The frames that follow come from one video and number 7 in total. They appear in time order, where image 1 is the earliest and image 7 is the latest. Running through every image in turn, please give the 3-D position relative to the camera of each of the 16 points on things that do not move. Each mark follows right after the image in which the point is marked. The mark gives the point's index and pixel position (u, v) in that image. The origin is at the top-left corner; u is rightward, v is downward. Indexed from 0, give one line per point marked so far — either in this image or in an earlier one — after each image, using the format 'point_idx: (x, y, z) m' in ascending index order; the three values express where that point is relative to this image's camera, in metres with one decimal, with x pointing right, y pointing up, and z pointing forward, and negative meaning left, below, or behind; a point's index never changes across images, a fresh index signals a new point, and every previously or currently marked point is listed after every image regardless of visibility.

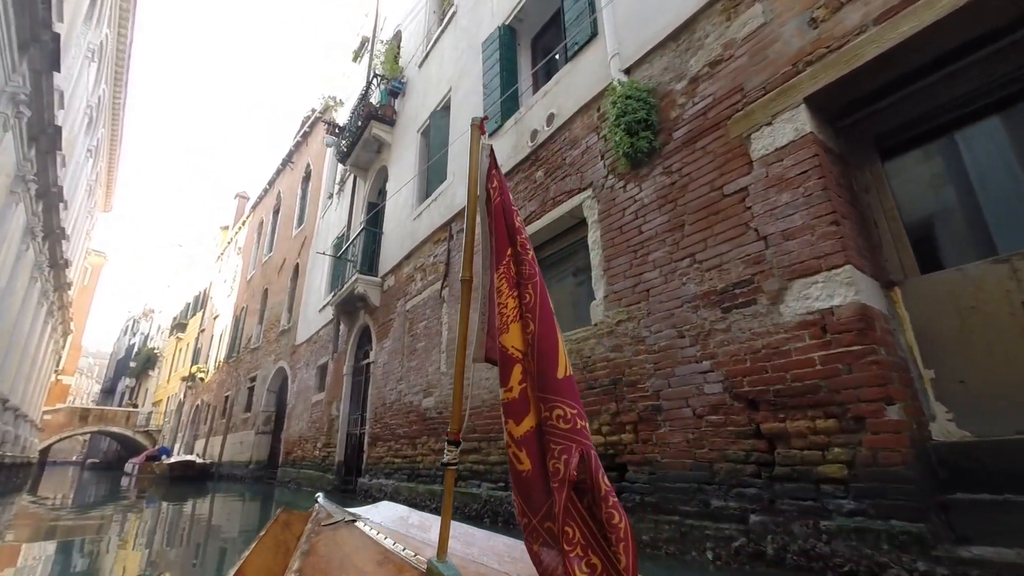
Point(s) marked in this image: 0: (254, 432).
0: (-8.2, -4.6, +15.1) m
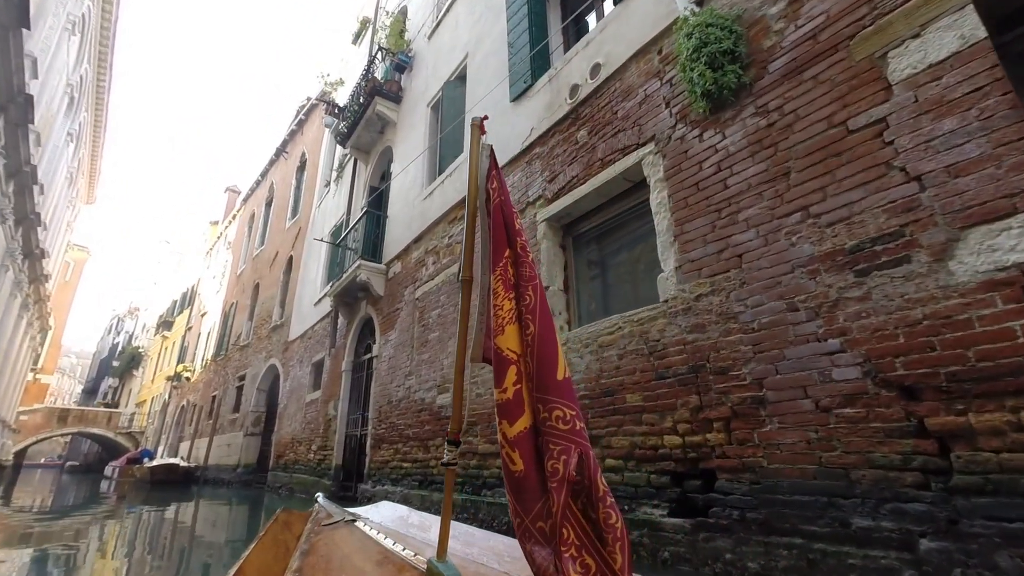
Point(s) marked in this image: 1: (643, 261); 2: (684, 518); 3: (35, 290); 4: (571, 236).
0: (-8.0, -4.4, +14.2) m
1: (+1.1, +0.2, +4.1) m
2: (+1.1, -1.4, +3.0) m
3: (-16.2, -0.1, +16.2) m
4: (+0.6, +0.5, +4.8) m
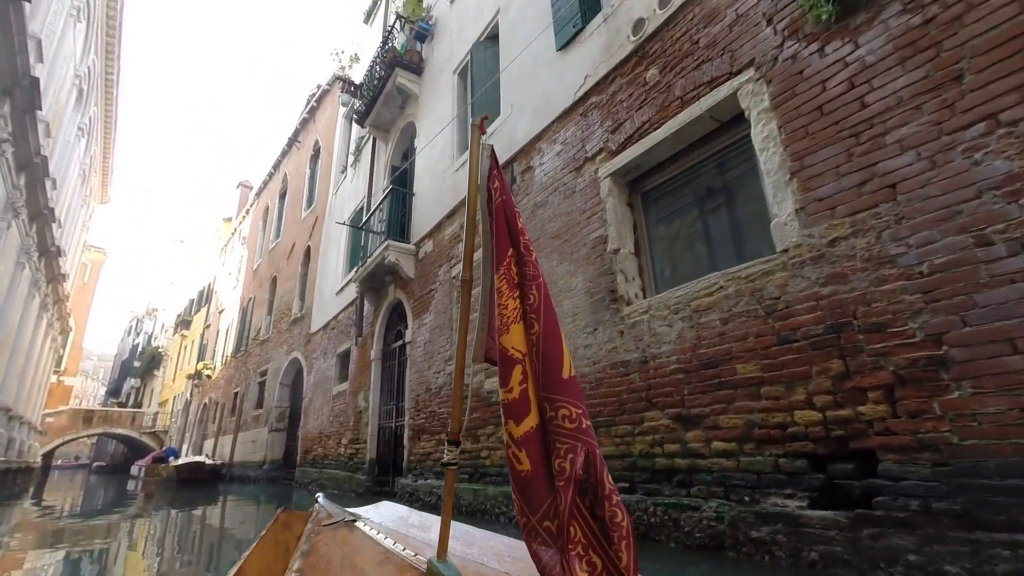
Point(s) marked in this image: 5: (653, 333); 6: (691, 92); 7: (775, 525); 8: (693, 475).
0: (-7.1, -4.1, +13.8) m
1: (+1.7, +0.6, +3.5) m
2: (+1.6, -1.1, +2.4) m
3: (-15.4, -0.1, +16.0) m
4: (+1.2, +0.9, +4.3) m
5: (+1.0, -0.3, +3.5) m
6: (+1.4, +1.5, +3.6) m
7: (+1.4, -1.3, +2.6) m
8: (+1.2, -1.2, +3.1) m
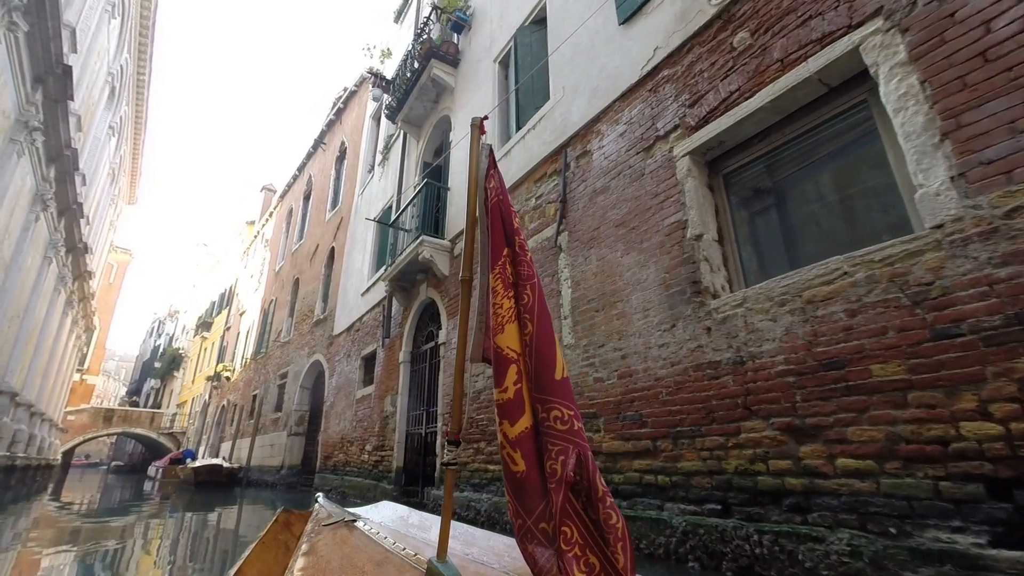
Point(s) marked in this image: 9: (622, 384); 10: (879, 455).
0: (-6.4, -4.1, +13.5) m
1: (+2.1, +0.6, +3.0) m
2: (+2.1, -1.0, +1.9) m
3: (-14.5, 0.0, +16.0) m
4: (+1.7, +0.9, +3.8) m
5: (+1.5, -0.3, +3.0) m
6: (+1.9, +1.6, +3.2) m
7: (+1.9, -1.2, +2.1) m
8: (+1.6, -1.1, +2.6) m
9: (+0.9, -0.8, +3.8) m
10: (+1.8, -0.8, +2.4) m
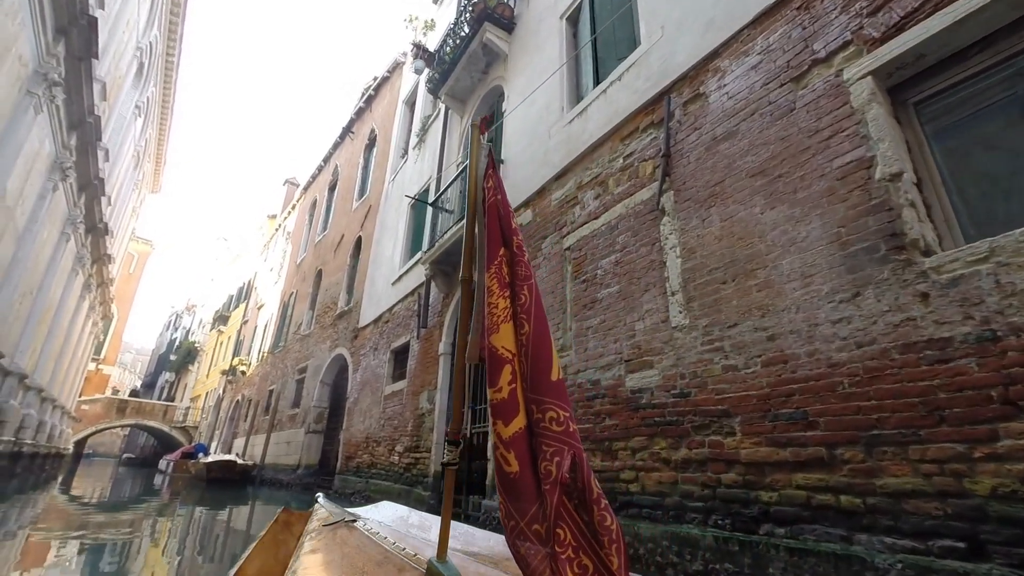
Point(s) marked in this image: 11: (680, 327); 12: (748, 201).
0: (-5.6, -3.8, +12.7) m
1: (+2.9, +0.8, +2.1) m
2: (+2.7, -0.8, +1.0) m
3: (-13.5, +0.5, +15.5) m
4: (+2.4, +1.1, +2.9) m
5: (+2.2, 0.0, +2.1) m
6: (+2.6, +1.8, +2.3) m
7: (+2.5, -1.0, +1.2) m
8: (+2.3, -0.9, +1.7) m
9: (+1.6, -0.5, +2.9) m
10: (+2.5, -0.6, +1.5) m
11: (+1.3, -0.3, +3.6) m
12: (+1.6, +0.6, +3.4) m
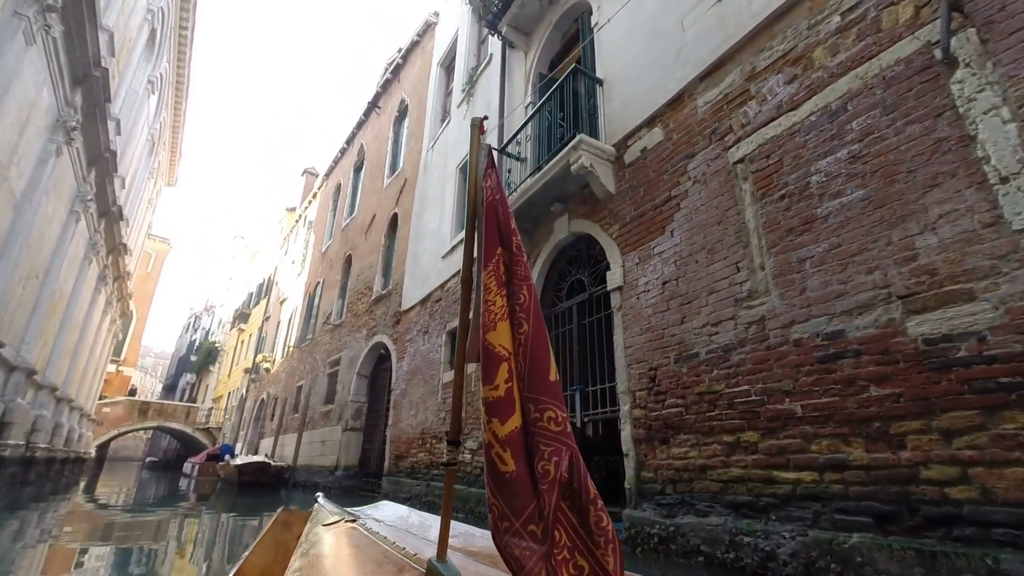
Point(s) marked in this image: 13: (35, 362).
0: (-4.1, -3.4, +11.5) m
1: (+4.0, +1.5, +0.6) m
2: (+3.8, -0.2, -0.5) m
3: (-12.1, +0.8, +14.4) m
4: (+3.5, +1.7, +1.4) m
5: (+3.3, +0.6, +0.7) m
6: (+3.7, +2.4, +0.8) m
7: (+3.6, -0.4, -0.3) m
8: (+3.4, -0.3, +0.2) m
9: (+2.7, +0.1, +1.5) m
10: (+3.6, 0.0, 0.0) m
11: (+2.4, +0.3, +2.2) m
12: (+2.7, +1.2, +2.0) m
13: (-9.0, -1.4, +9.0) m
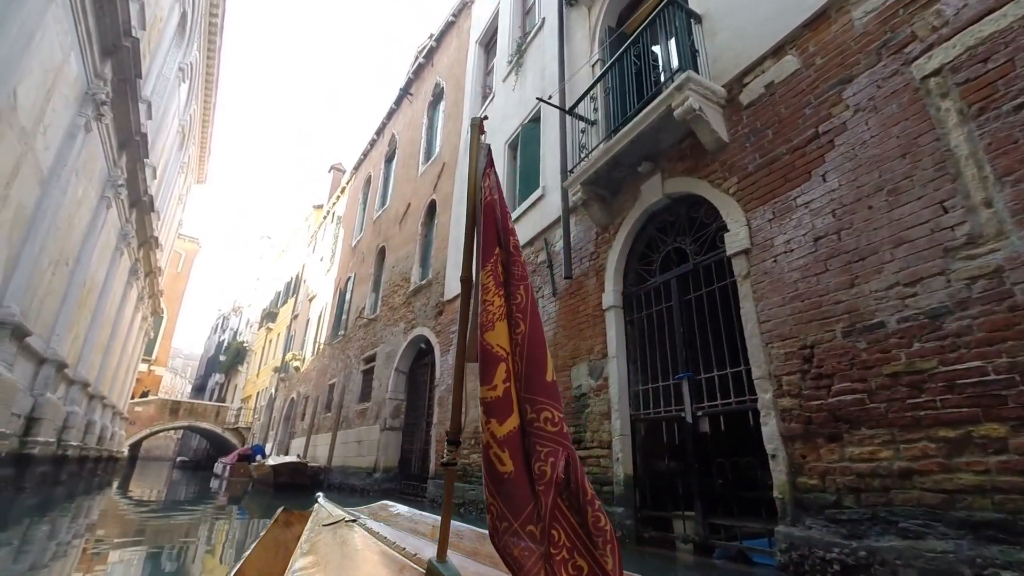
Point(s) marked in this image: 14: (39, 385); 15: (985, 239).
0: (-3.0, -3.2, +10.8) m
1: (+4.6, +1.8, -0.3) m
2: (+4.4, +0.1, -1.4) m
3: (-10.9, +0.9, +14.1) m
4: (+4.2, +2.1, +0.5) m
5: (+4.0, +0.9, -0.2) m
6: (+4.3, +2.7, -0.1) m
7: (+4.2, 0.0, -1.2) m
8: (+4.0, 0.0, -0.7) m
9: (+3.4, +0.4, +0.6) m
10: (+4.2, +0.3, -0.9) m
11: (+3.1, +0.6, +1.3) m
12: (+3.4, +1.5, +1.1) m
13: (-8.0, -1.2, +8.6) m
14: (-7.6, -1.5, +7.6) m
15: (+2.4, +0.3, +2.5) m
